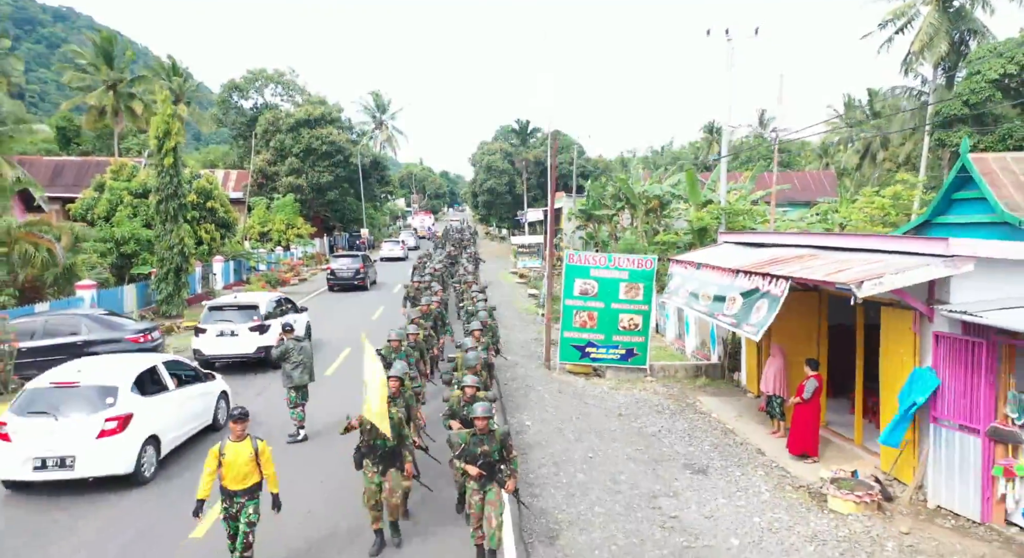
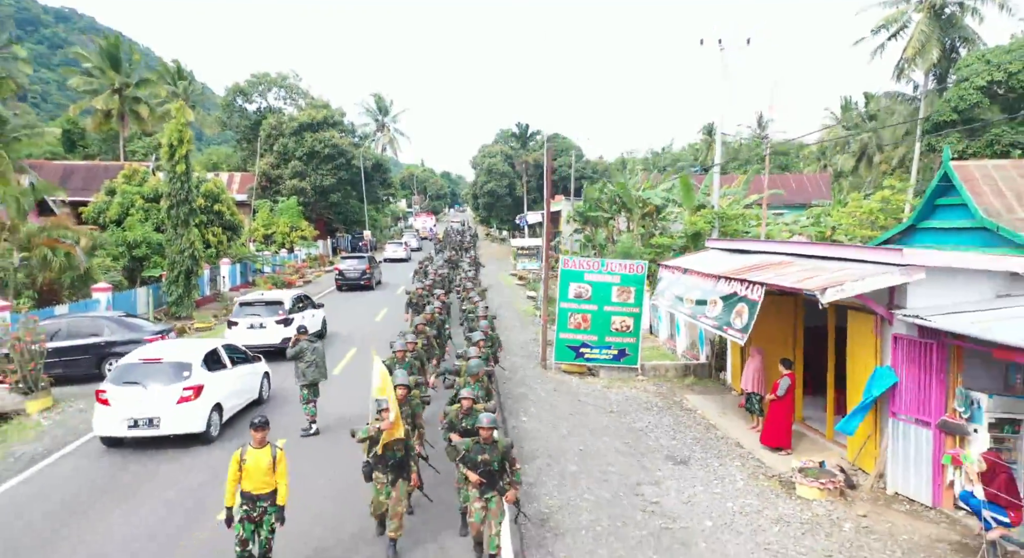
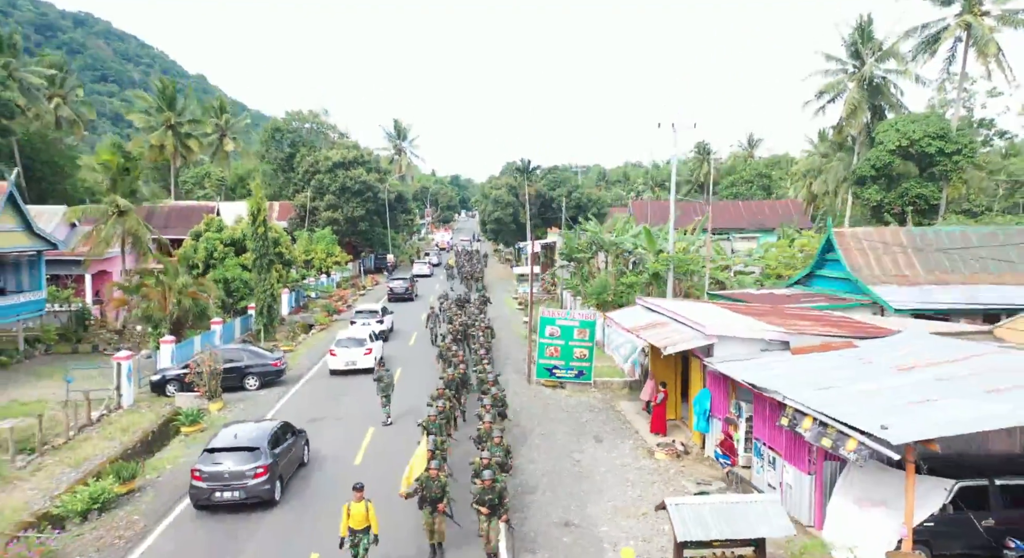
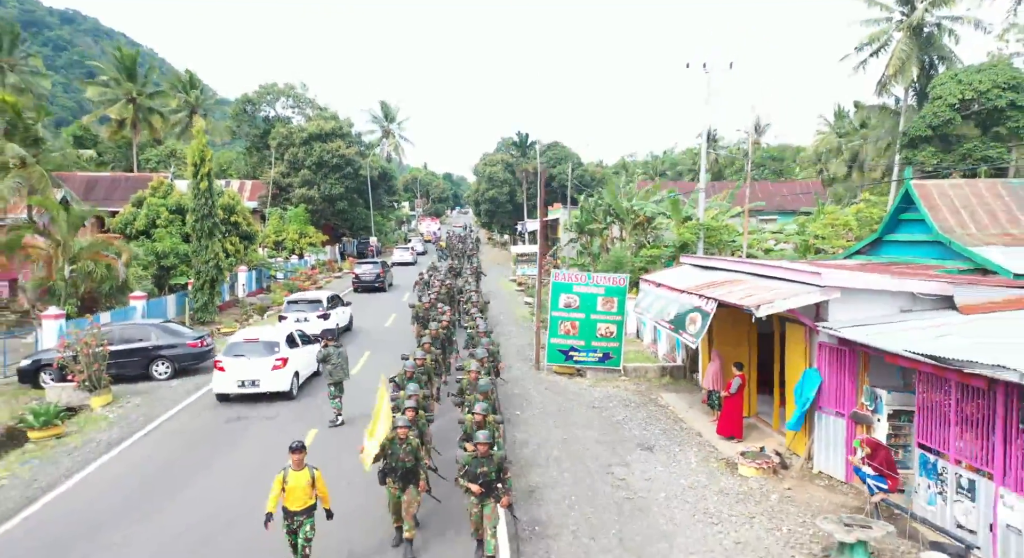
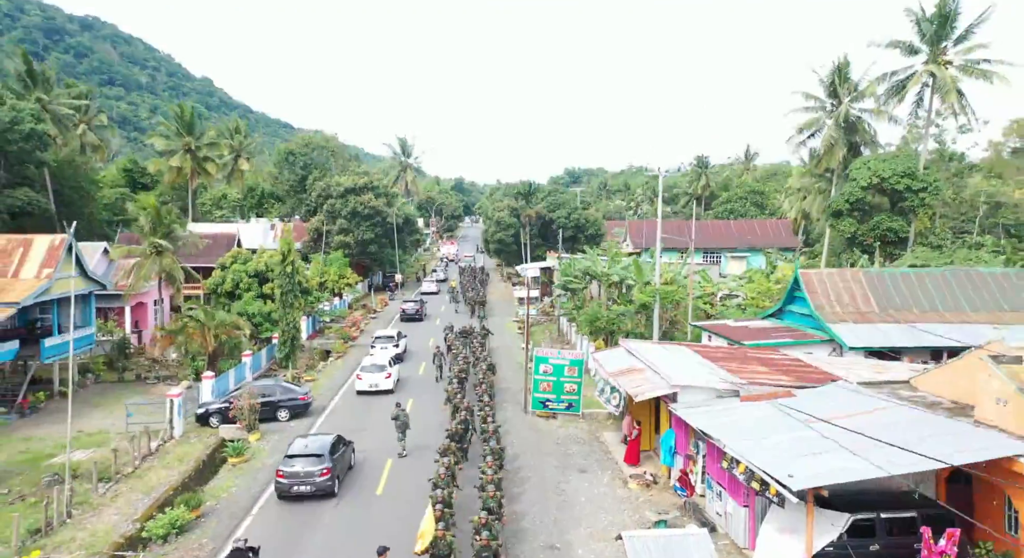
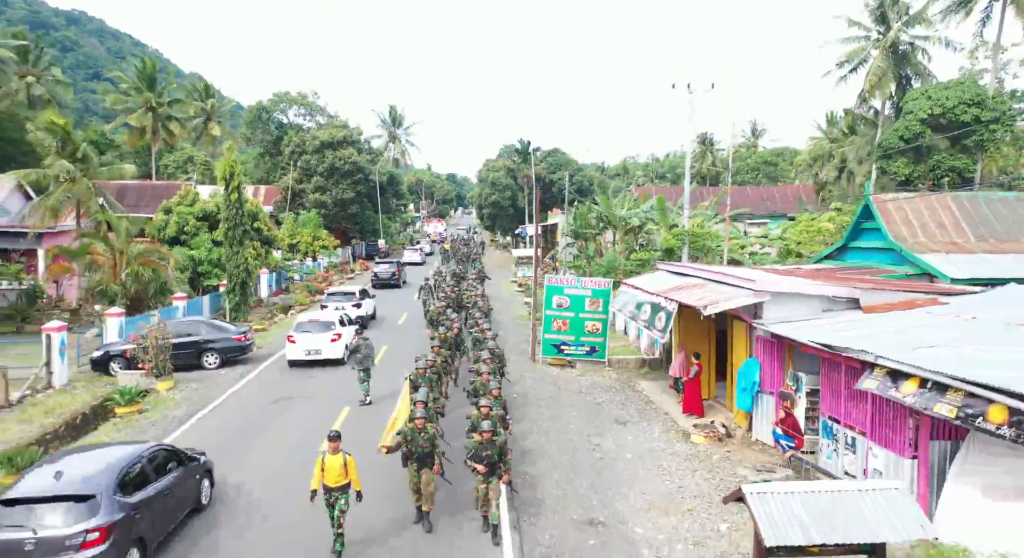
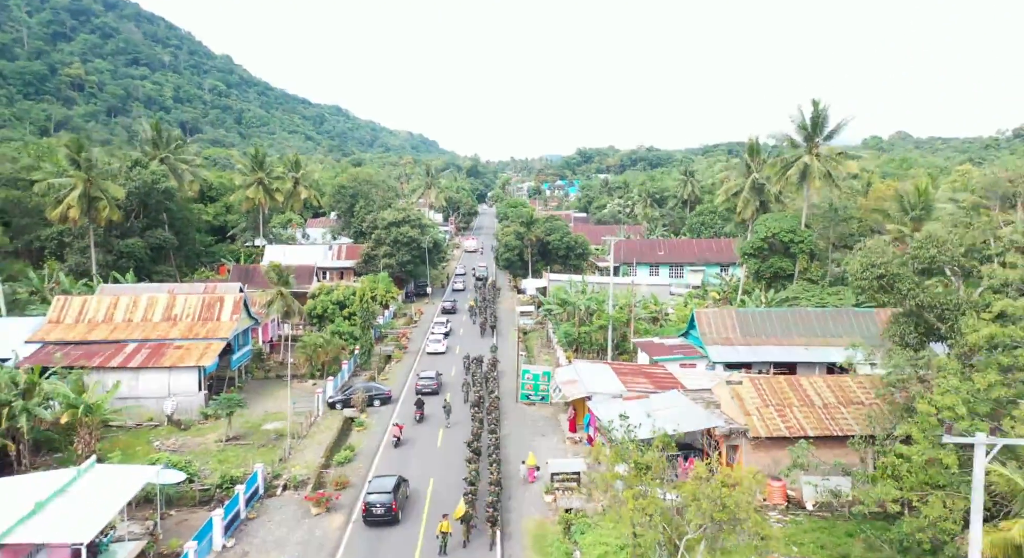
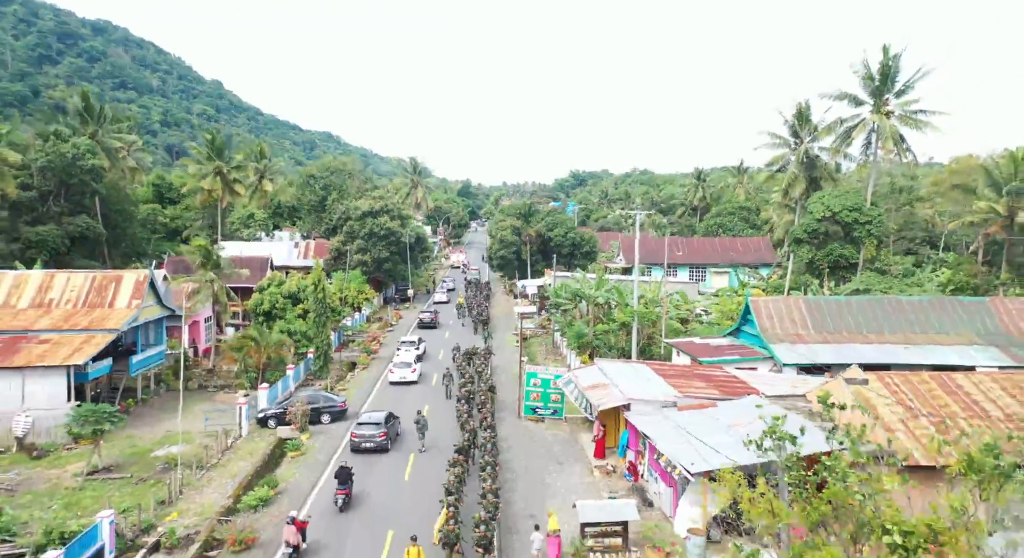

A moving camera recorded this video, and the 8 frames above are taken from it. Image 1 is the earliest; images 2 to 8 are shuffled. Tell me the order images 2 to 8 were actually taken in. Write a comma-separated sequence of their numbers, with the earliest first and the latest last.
2, 4, 6, 3, 5, 8, 7
